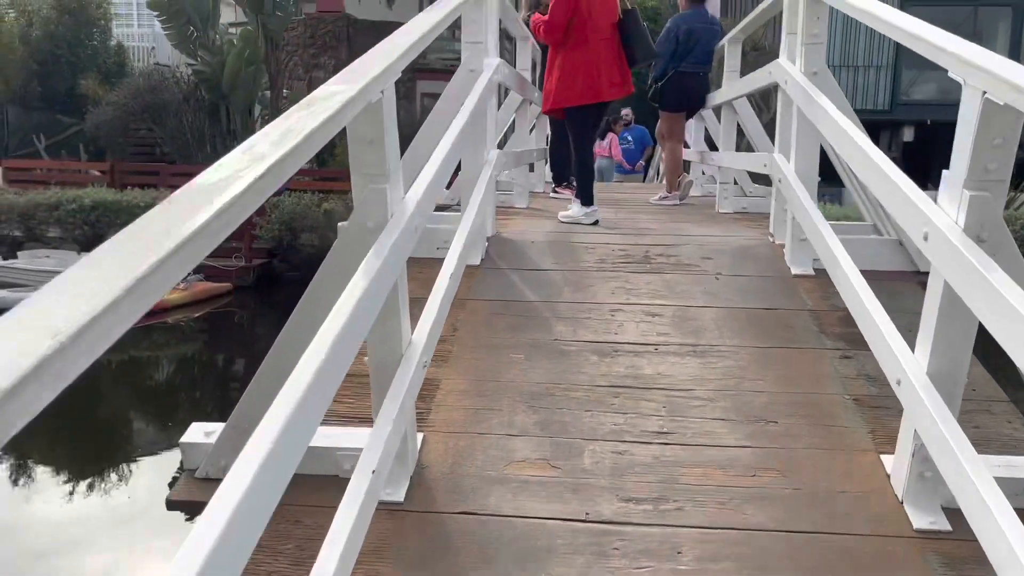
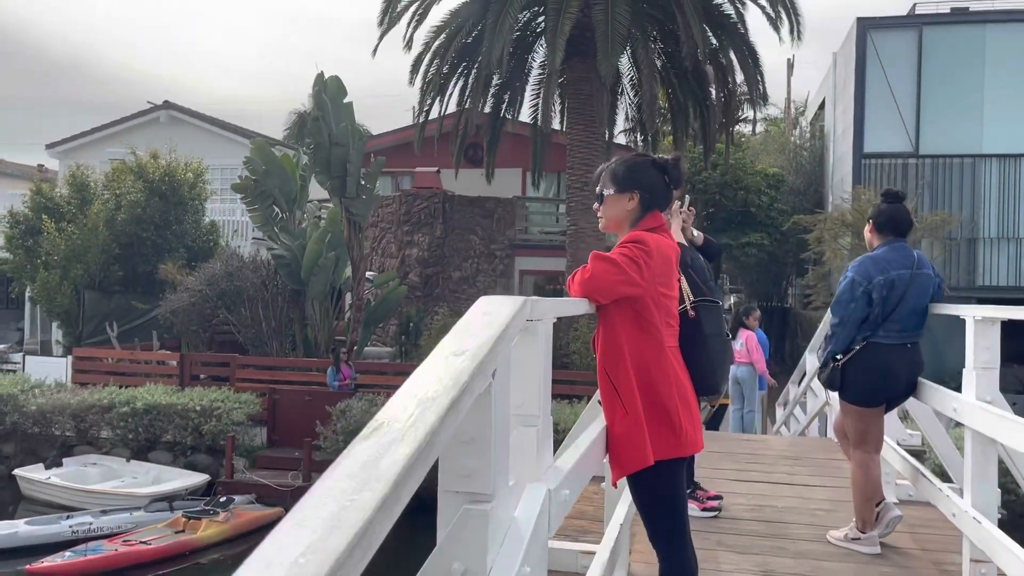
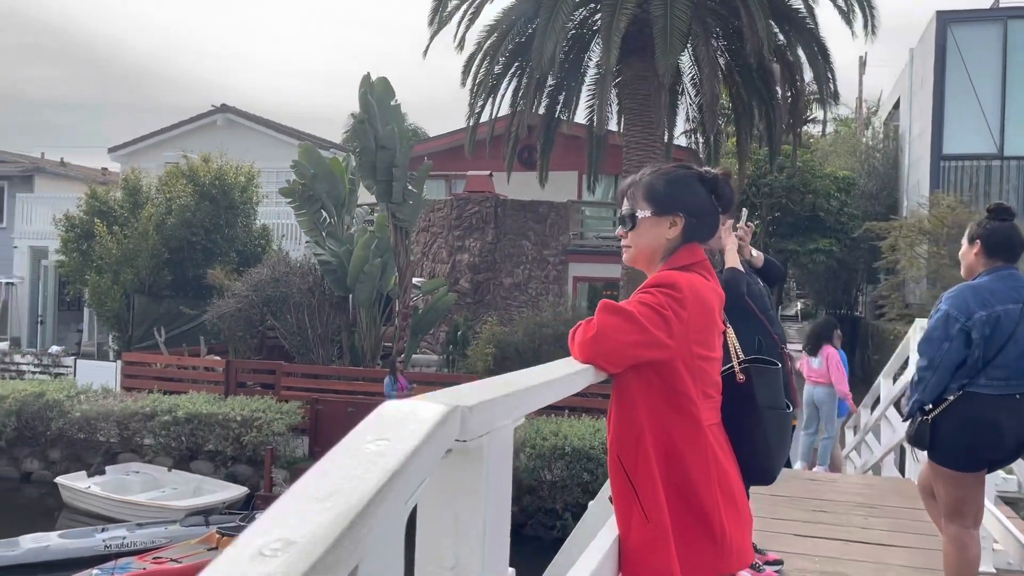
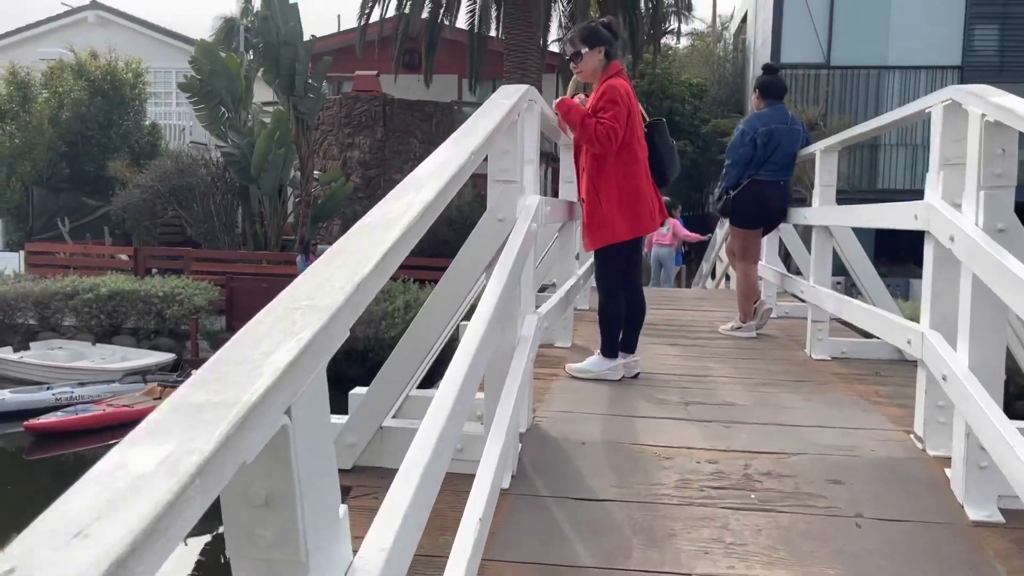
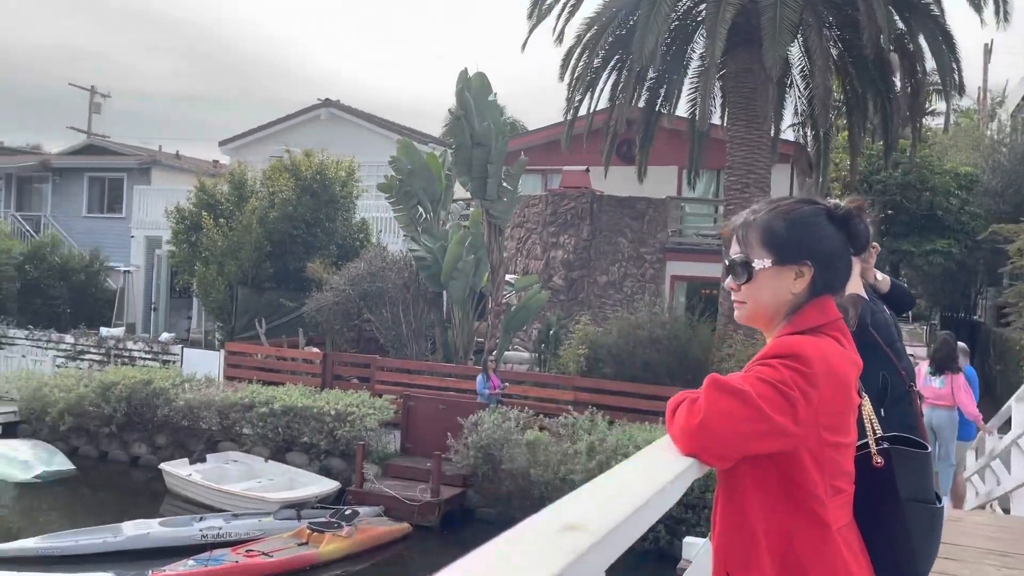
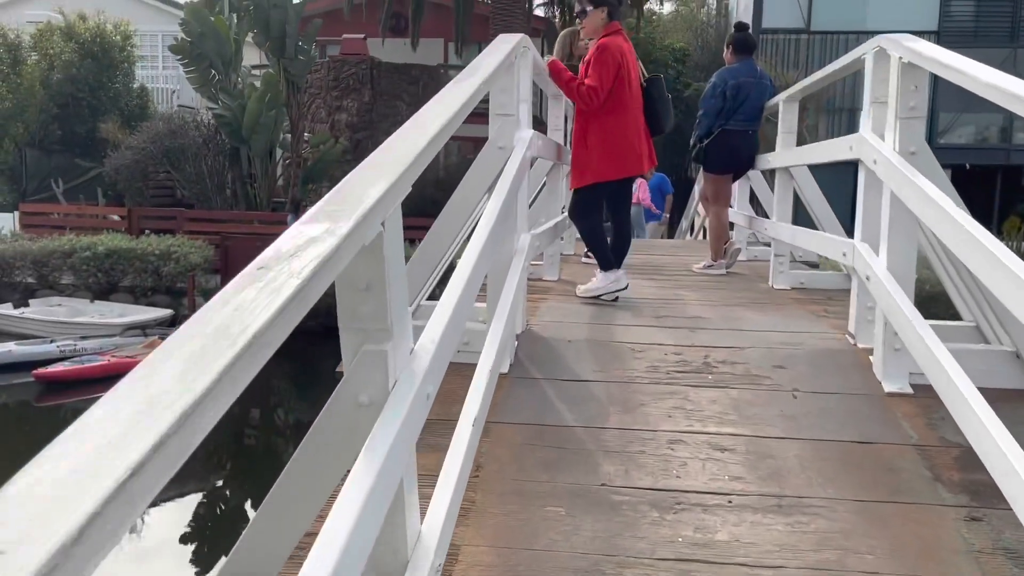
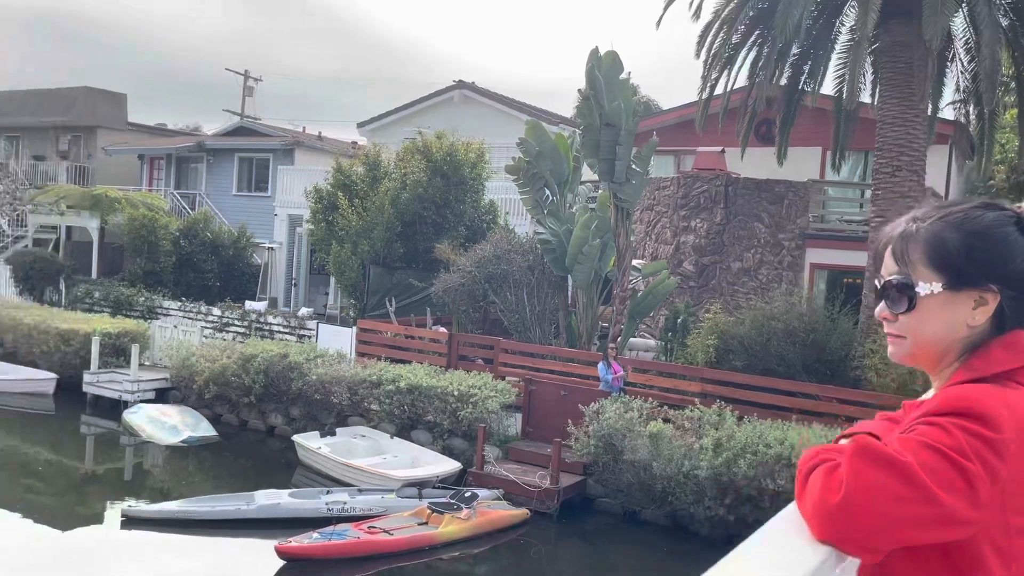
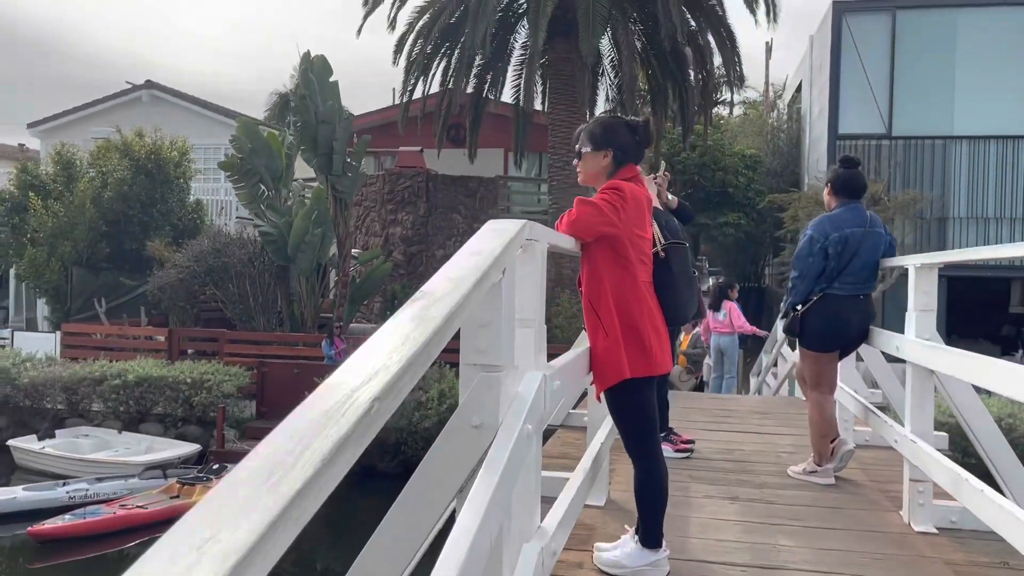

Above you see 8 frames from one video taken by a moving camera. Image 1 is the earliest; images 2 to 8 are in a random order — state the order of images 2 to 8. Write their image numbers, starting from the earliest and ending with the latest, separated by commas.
6, 4, 8, 2, 3, 5, 7
